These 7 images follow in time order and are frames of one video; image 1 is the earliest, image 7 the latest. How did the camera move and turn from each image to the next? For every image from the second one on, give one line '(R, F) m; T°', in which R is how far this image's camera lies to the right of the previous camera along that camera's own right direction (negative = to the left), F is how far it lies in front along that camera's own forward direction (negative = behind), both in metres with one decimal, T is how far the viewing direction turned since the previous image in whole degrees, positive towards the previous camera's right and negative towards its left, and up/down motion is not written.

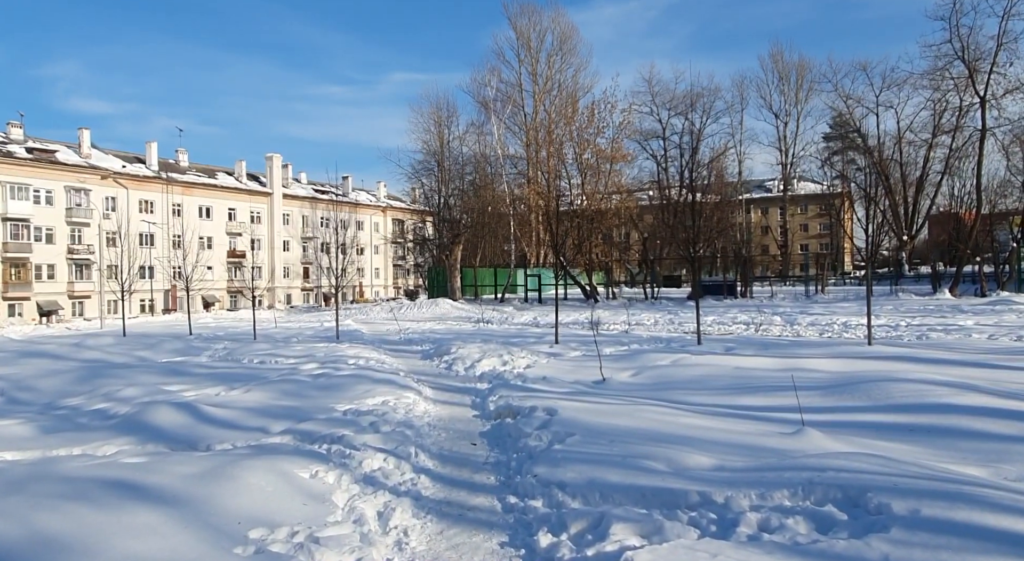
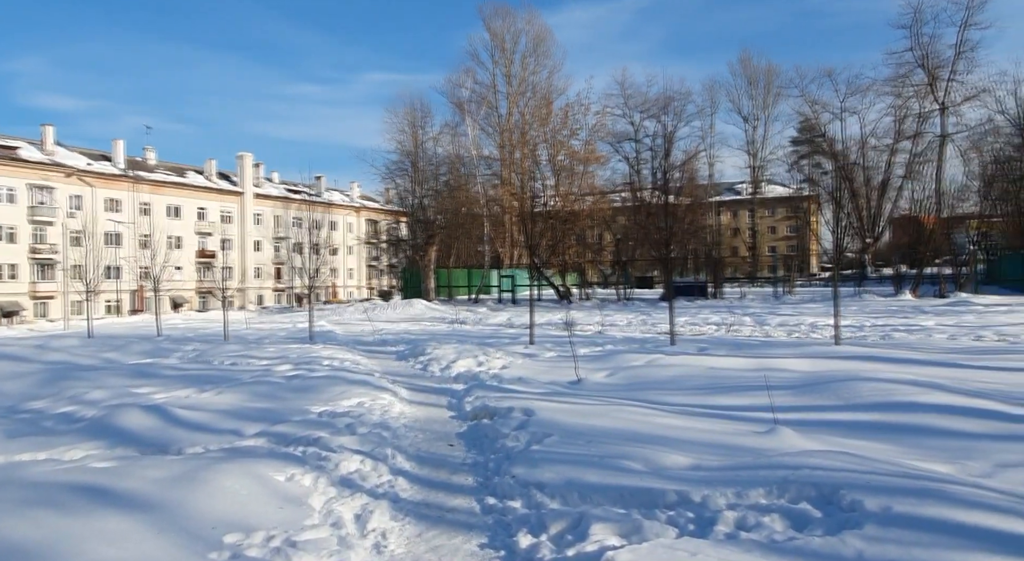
(0.0, 0.0) m; +2°
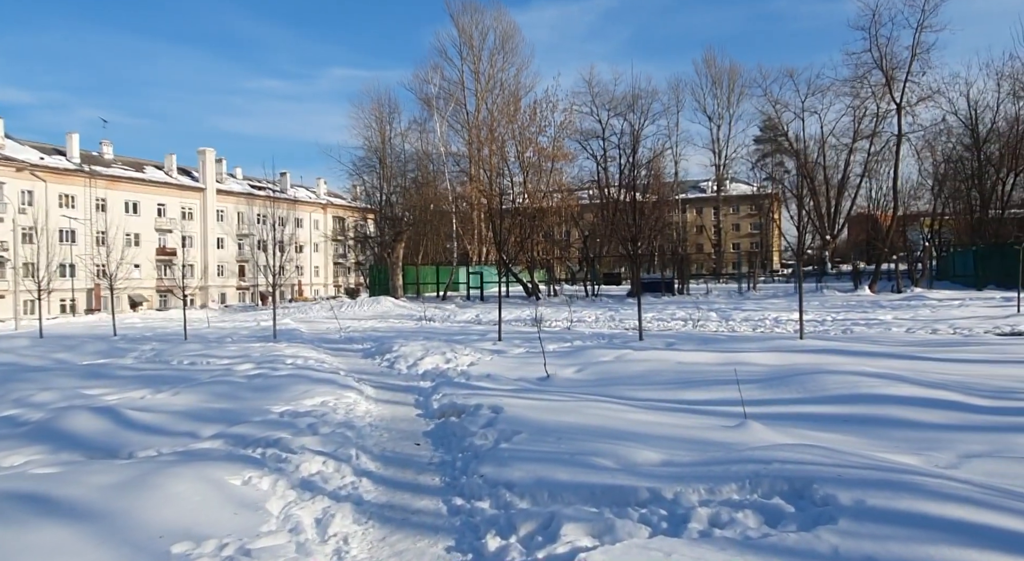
(0.0, +0.1) m; +3°
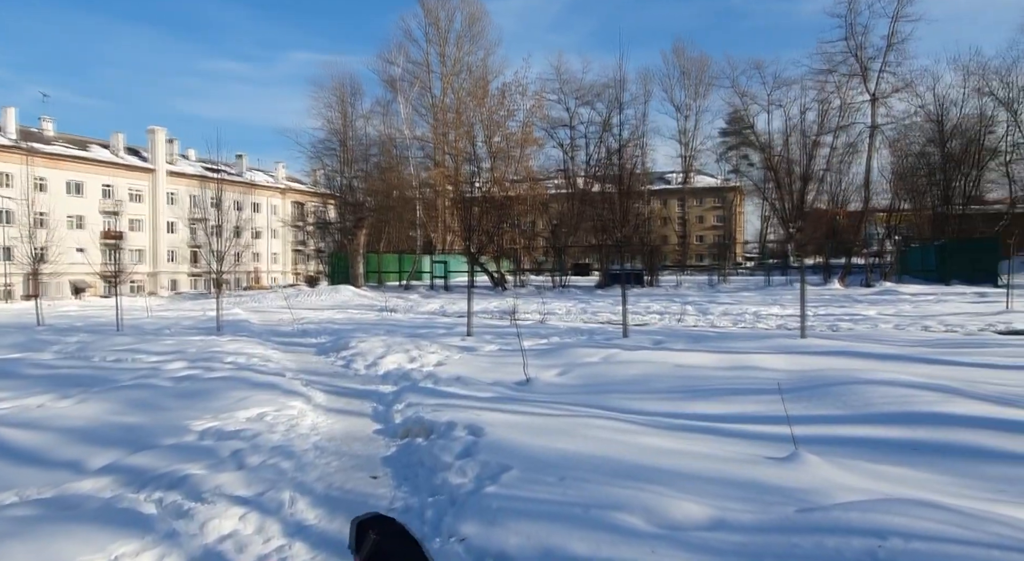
(-0.1, +0.8) m; +3°
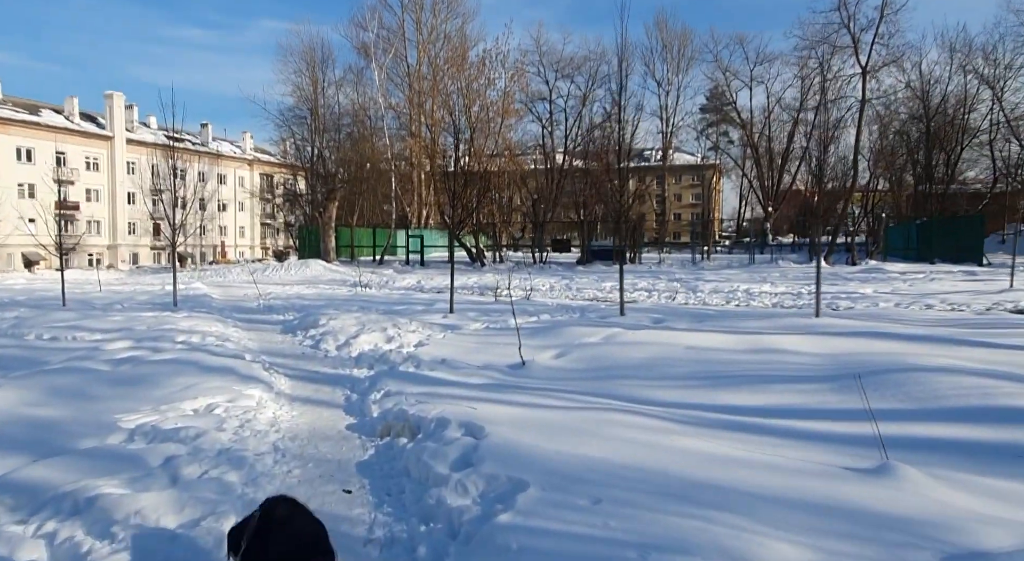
(-0.1, +0.6) m; +2°
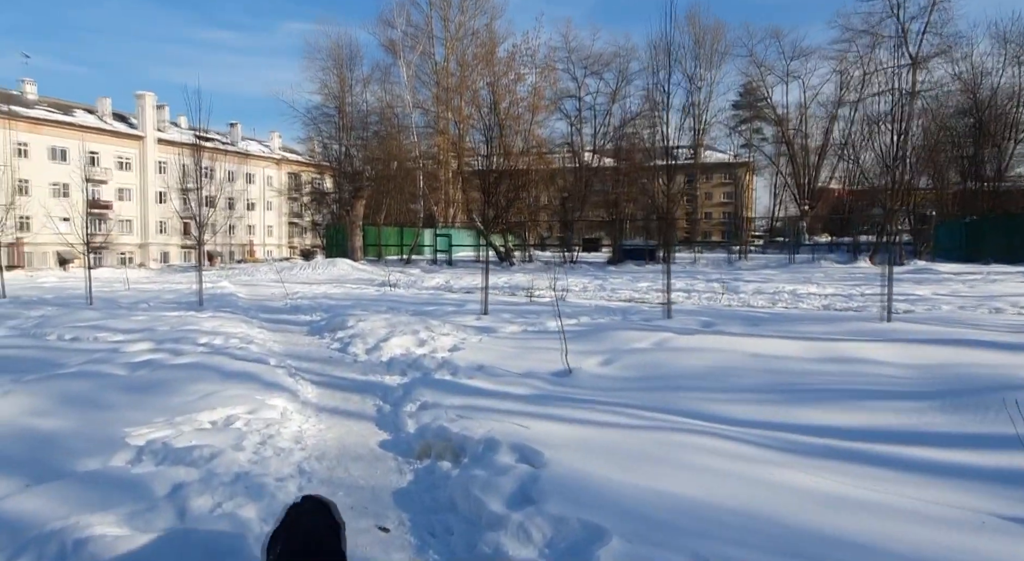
(-0.1, +0.4) m; -2°
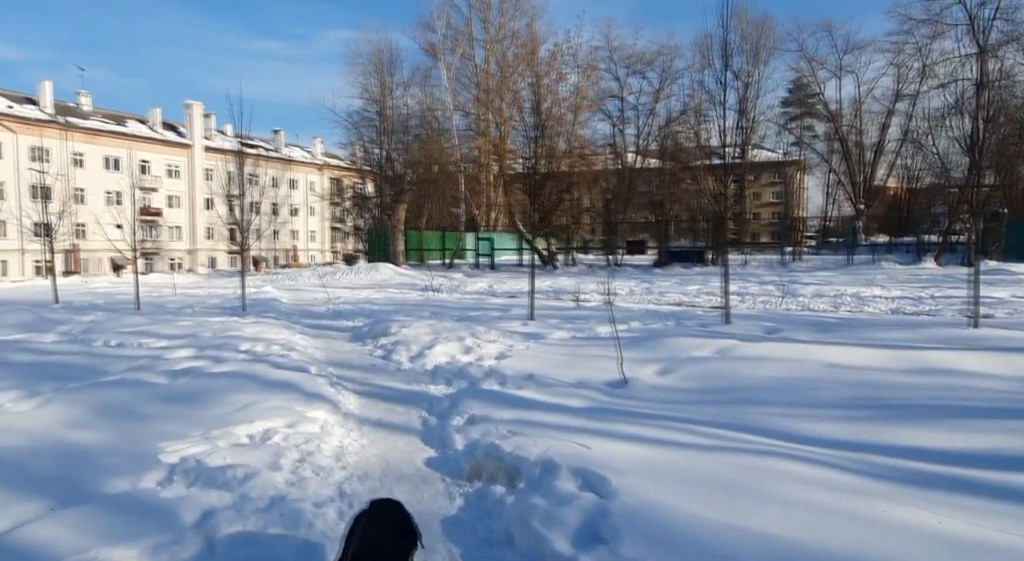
(-0.1, +0.3) m; -4°
